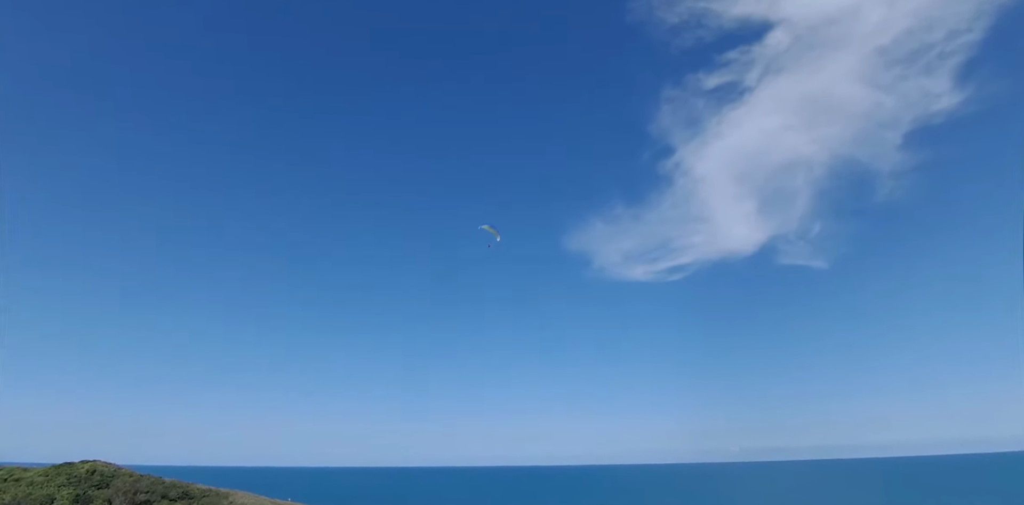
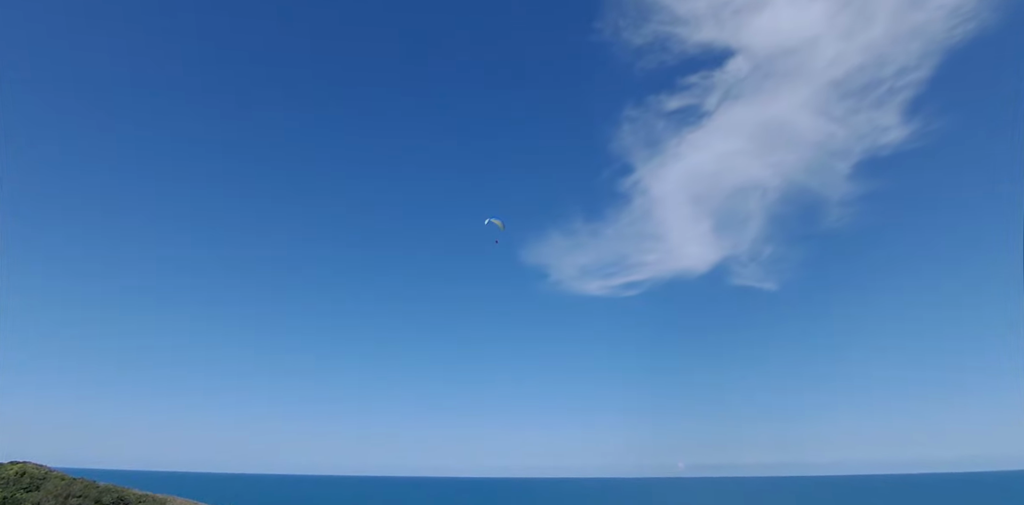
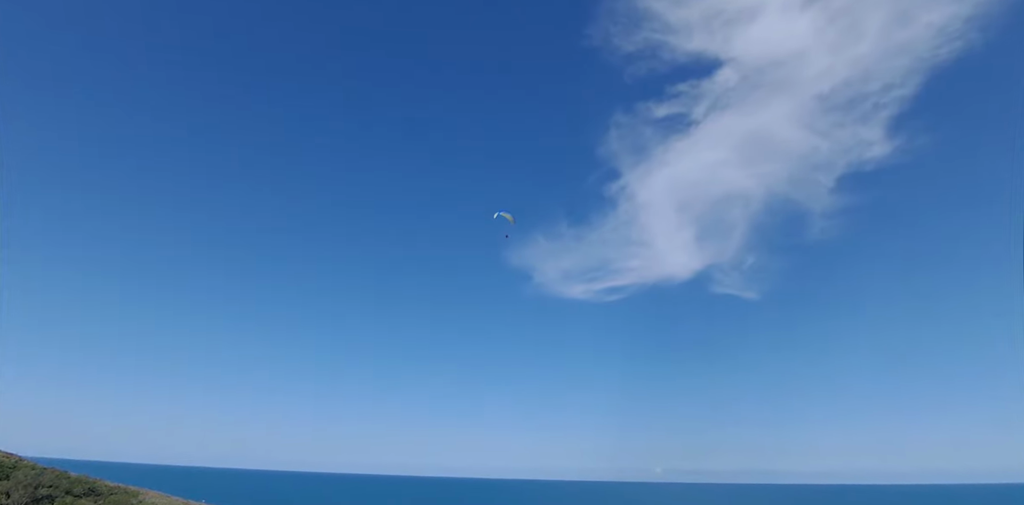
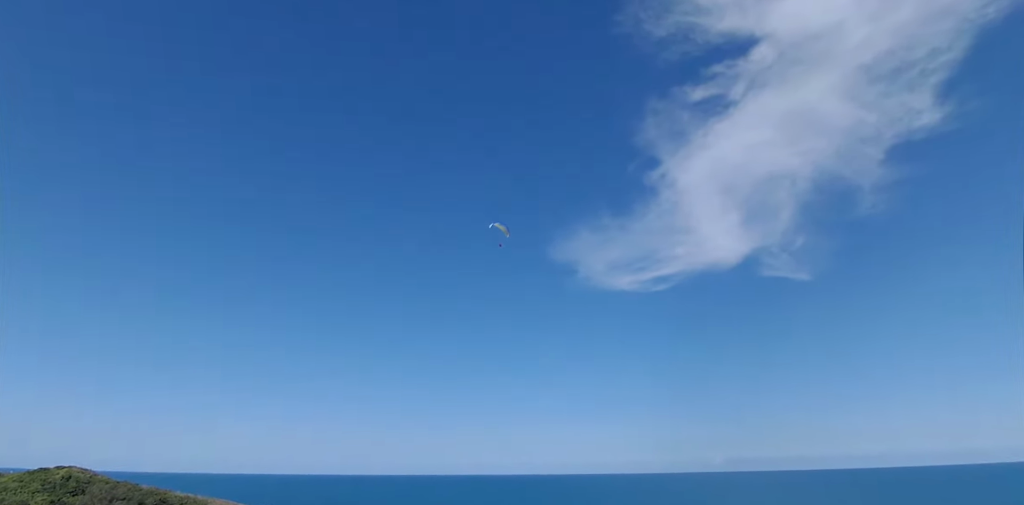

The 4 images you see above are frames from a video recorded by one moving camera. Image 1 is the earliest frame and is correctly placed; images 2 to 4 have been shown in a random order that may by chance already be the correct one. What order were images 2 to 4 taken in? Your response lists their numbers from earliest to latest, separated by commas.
4, 2, 3
